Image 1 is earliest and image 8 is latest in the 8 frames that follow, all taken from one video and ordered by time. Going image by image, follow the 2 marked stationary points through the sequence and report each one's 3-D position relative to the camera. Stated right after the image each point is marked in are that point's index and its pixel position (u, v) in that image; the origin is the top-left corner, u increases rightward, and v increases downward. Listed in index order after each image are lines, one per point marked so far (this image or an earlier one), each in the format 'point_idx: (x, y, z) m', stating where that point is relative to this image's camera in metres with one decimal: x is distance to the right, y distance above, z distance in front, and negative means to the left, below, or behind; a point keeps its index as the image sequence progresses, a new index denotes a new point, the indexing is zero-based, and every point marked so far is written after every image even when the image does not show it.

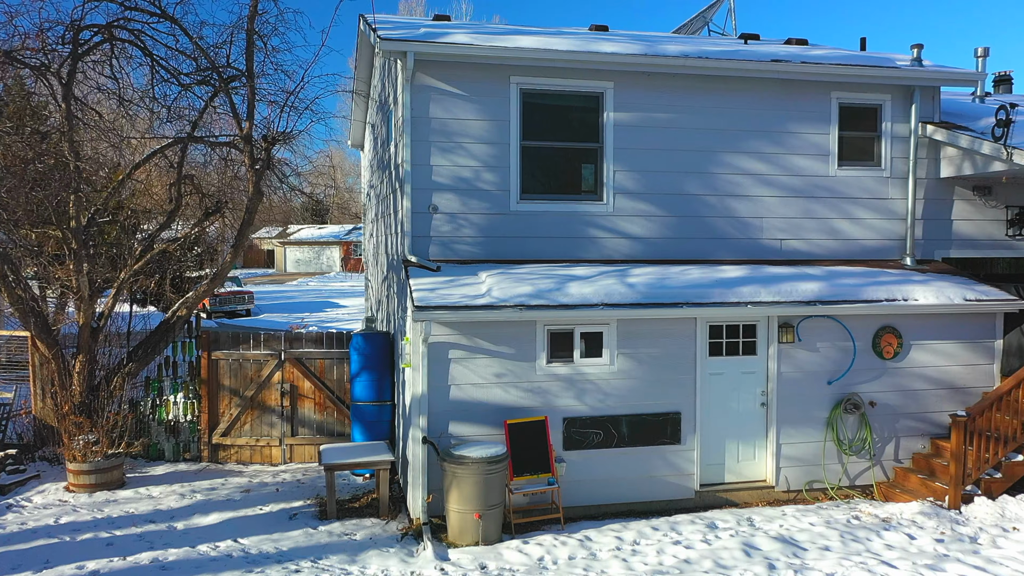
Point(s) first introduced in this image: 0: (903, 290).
0: (+3.4, 0.0, +7.4) m
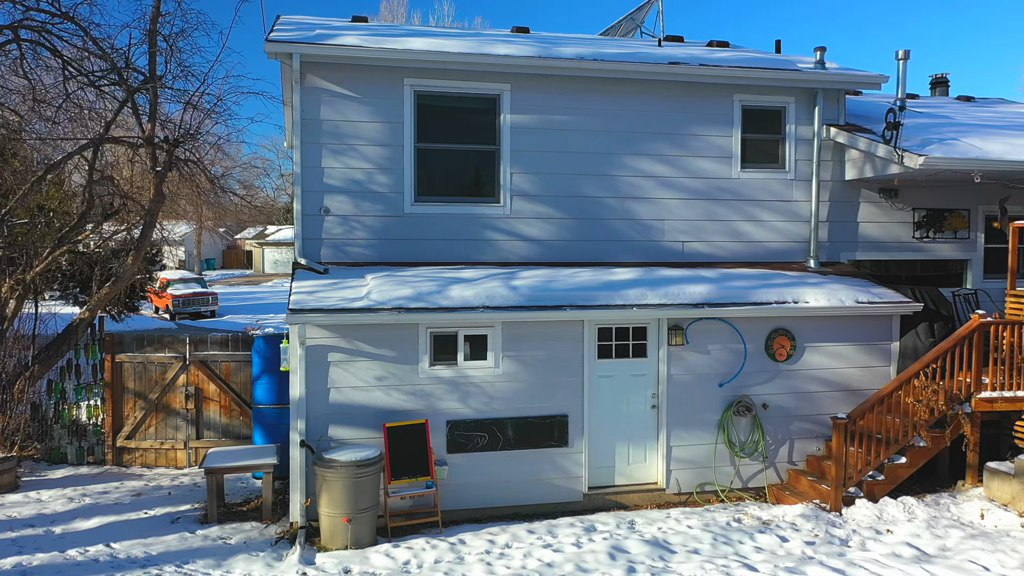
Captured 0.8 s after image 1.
0: (+2.5, 0.0, +7.4) m
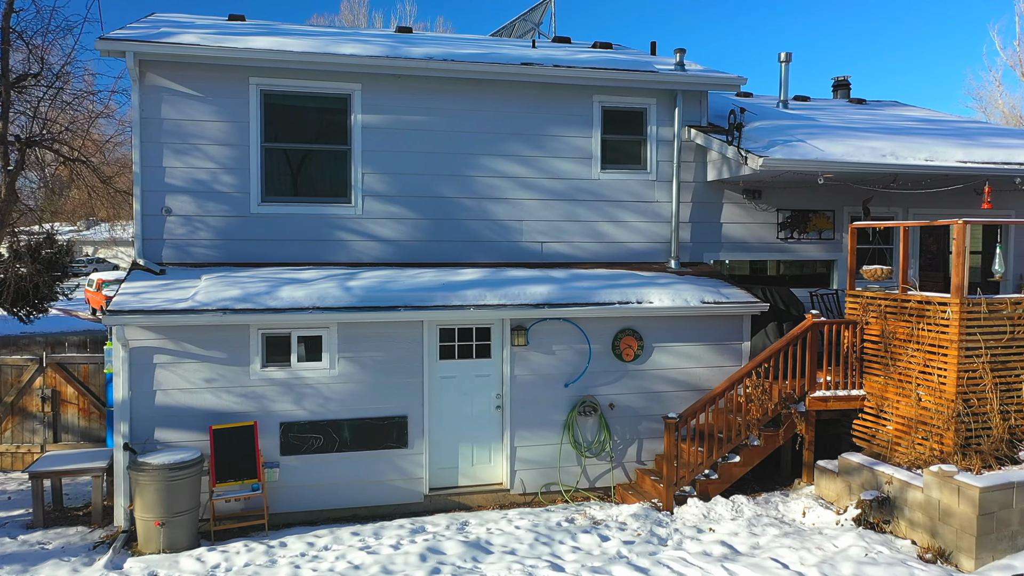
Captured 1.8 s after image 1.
0: (+1.1, 0.0, +7.5) m
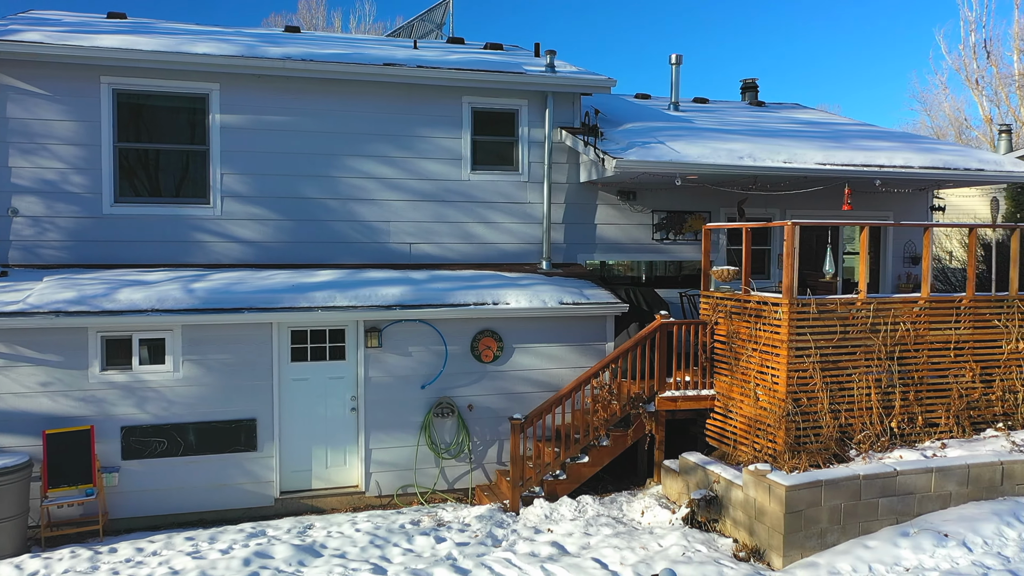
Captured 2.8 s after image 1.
0: (-0.1, -0.1, +7.5) m
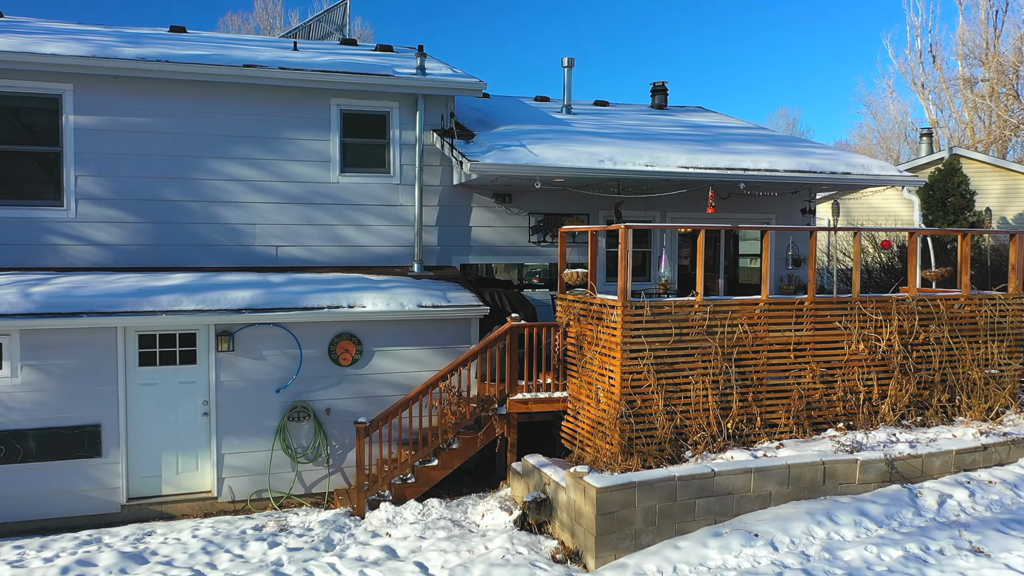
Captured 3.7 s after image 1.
0: (-1.4, -0.1, +7.4) m
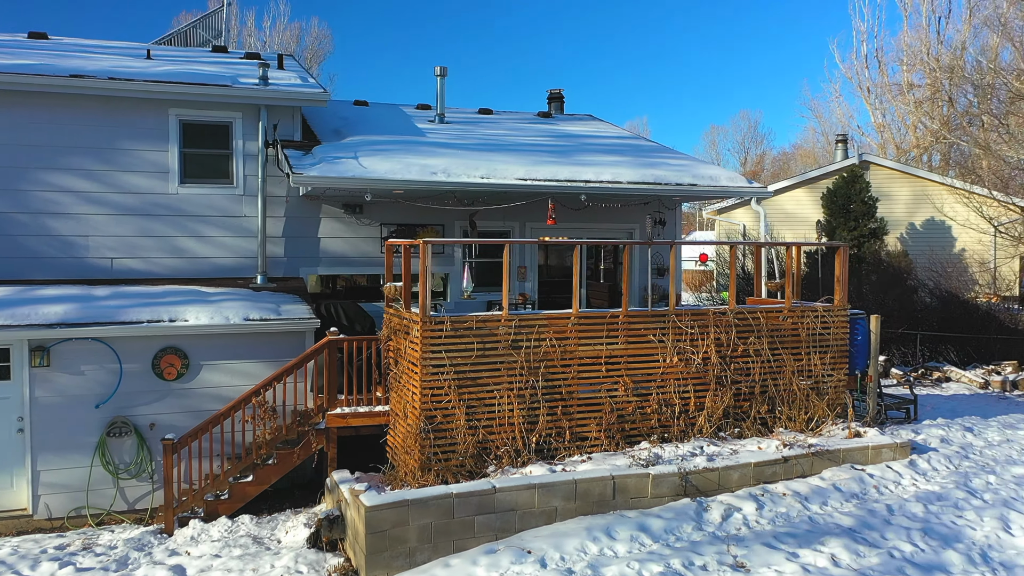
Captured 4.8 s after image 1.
0: (-3.0, -0.2, +7.4) m
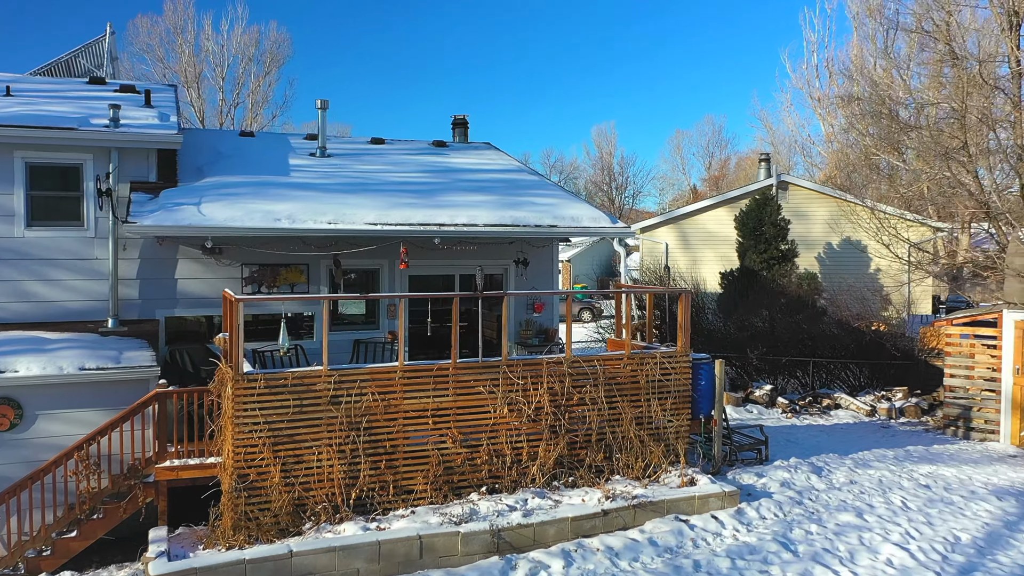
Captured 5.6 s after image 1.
0: (-4.4, -0.6, +7.3) m
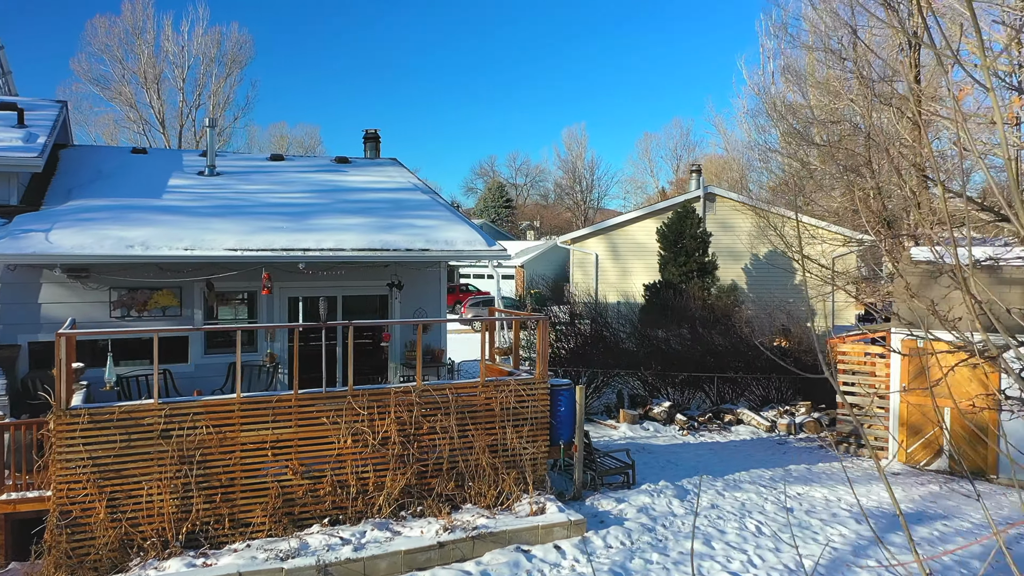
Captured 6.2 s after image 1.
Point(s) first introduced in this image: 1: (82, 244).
0: (-5.7, -0.9, +7.1) m
1: (-3.8, +0.4, +7.6) m
